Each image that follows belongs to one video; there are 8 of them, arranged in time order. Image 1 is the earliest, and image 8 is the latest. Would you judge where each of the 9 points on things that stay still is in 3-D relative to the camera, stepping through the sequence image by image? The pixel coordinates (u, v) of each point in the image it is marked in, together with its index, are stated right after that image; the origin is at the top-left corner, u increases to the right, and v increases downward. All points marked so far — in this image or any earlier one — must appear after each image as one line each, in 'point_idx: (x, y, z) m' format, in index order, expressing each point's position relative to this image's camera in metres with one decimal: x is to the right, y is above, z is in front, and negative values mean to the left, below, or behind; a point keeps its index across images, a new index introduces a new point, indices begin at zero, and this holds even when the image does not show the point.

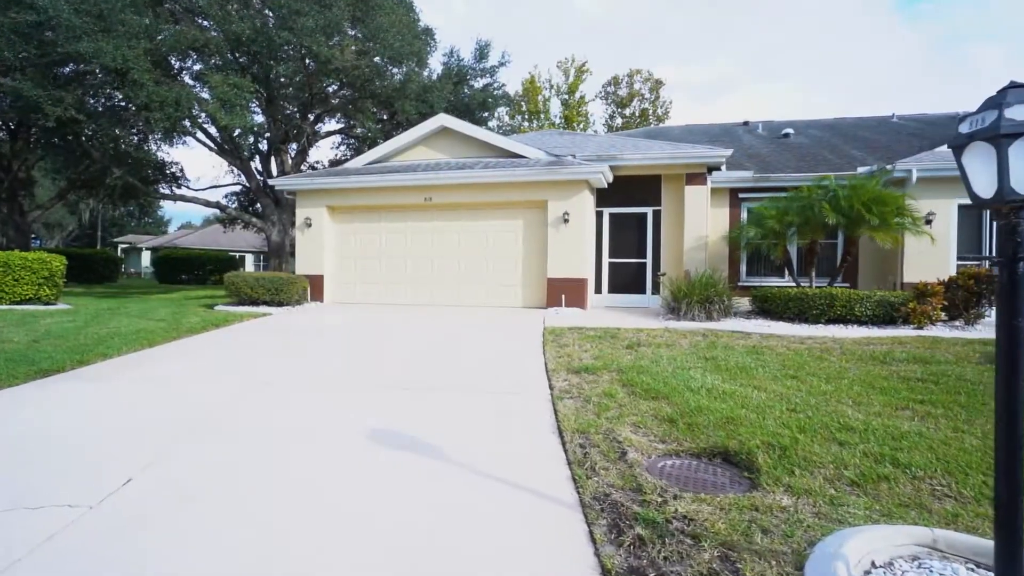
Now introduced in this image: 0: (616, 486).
0: (+0.7, -1.4, +4.2) m
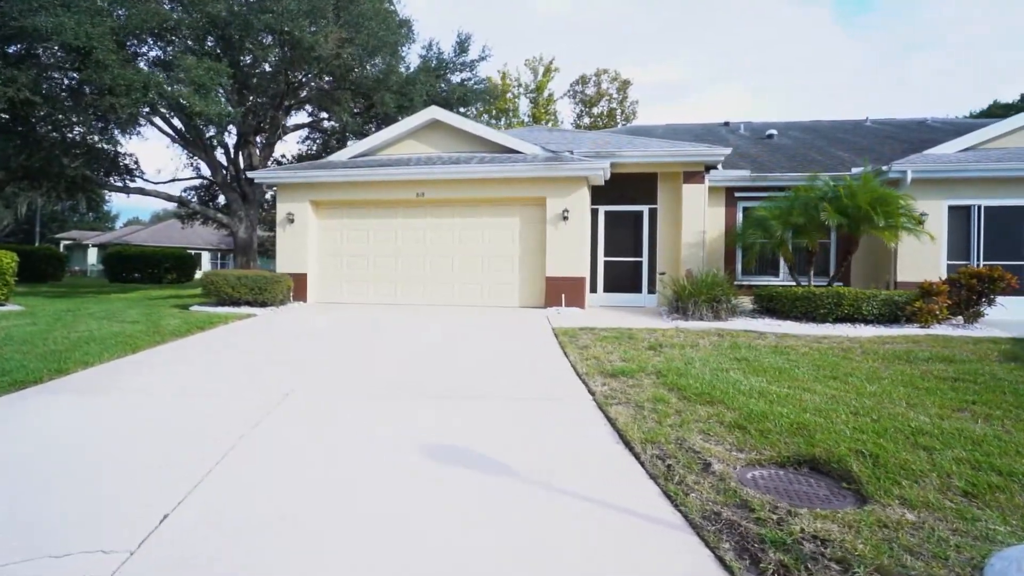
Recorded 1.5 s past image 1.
0: (+1.3, -1.4, +3.9) m
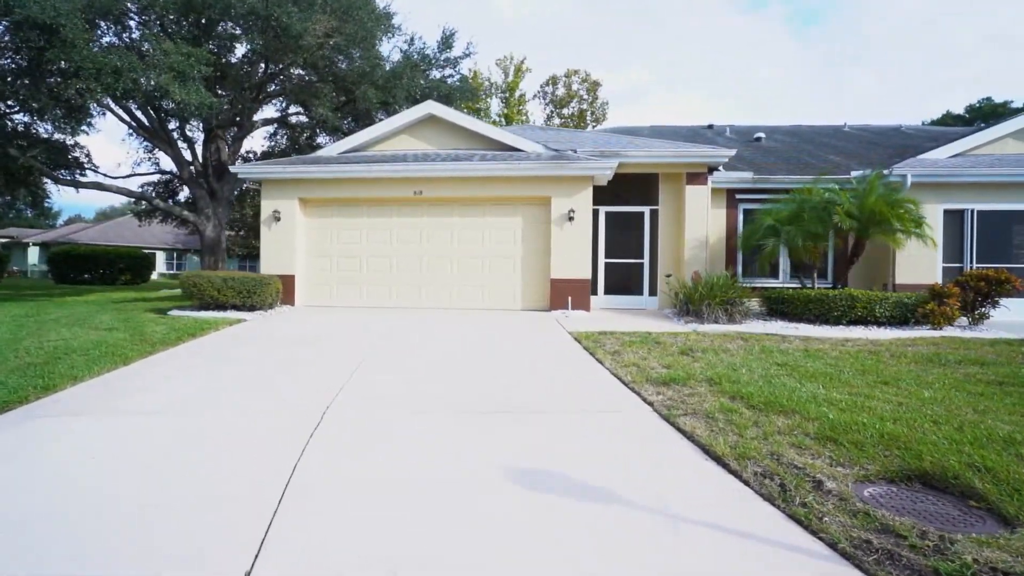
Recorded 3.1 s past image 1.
0: (+2.0, -1.4, +3.6) m
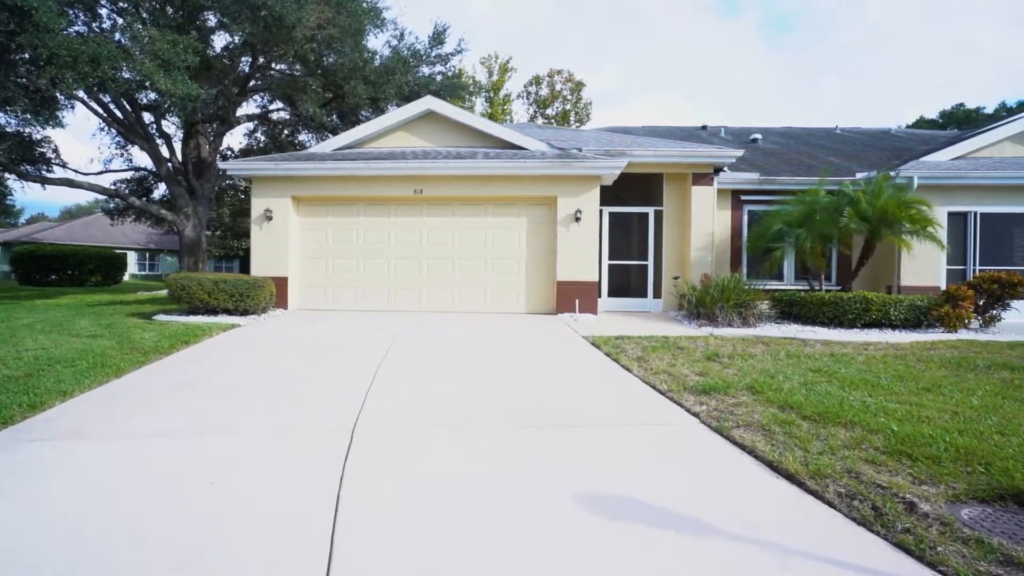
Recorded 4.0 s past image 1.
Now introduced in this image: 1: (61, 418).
0: (+2.5, -1.4, +3.2) m
1: (-3.8, -1.2, +5.2) m
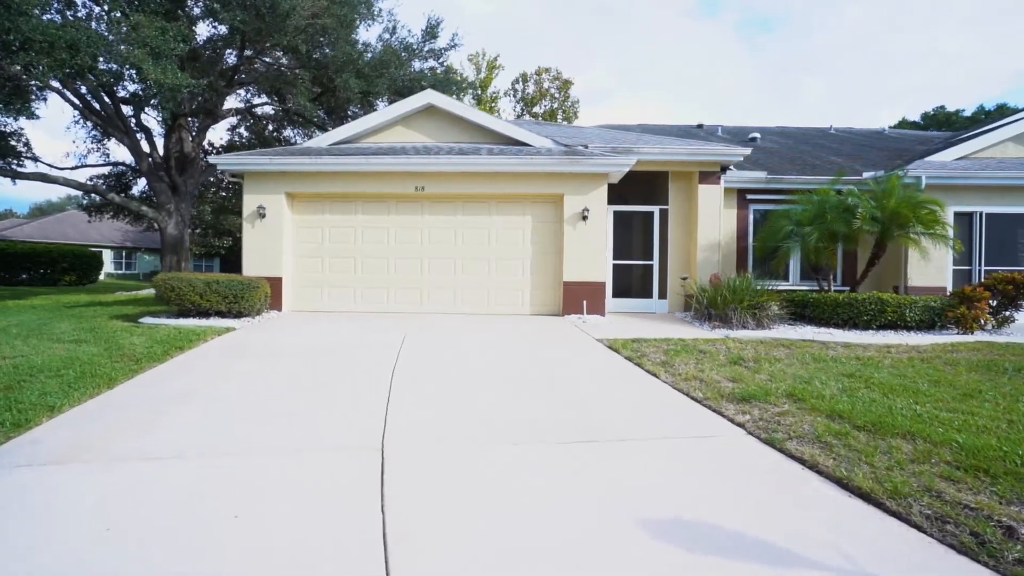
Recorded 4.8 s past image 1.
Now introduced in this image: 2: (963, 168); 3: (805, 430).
0: (+2.8, -1.4, +2.9) m
1: (-3.5, -1.2, +4.7) m
2: (+9.3, +2.5, +12.7) m
3: (+2.5, -1.2, +5.2) m
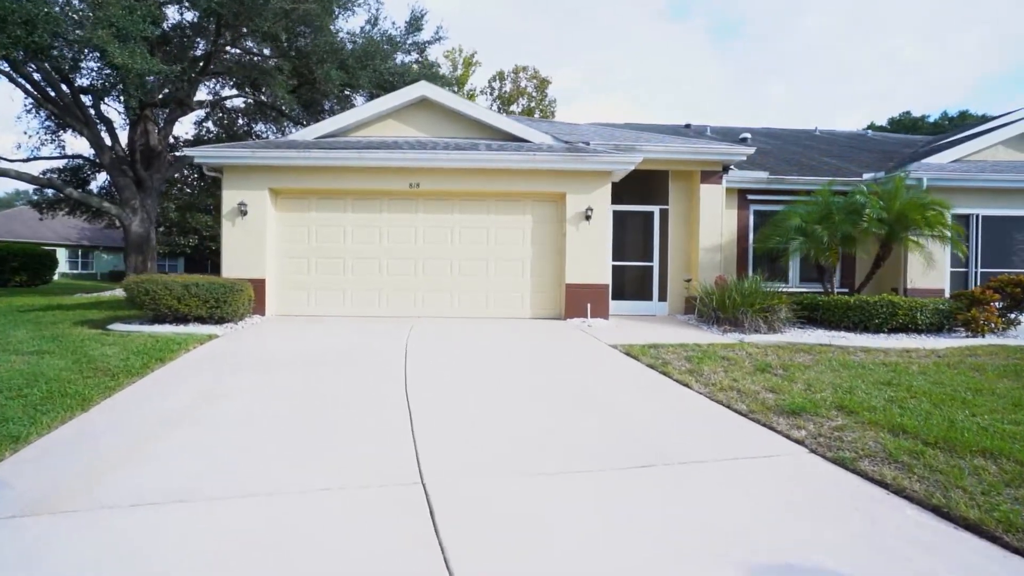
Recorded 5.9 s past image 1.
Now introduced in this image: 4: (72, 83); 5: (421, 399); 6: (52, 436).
0: (+3.3, -1.5, +2.6) m
1: (-3.1, -1.2, +4.0) m
2: (+9.2, +2.4, +12.6) m
3: (+2.8, -1.2, +4.8) m
4: (-11.9, +5.5, +16.7) m
5: (-0.9, -1.1, +5.8) m
6: (-3.5, -1.1, +4.8) m
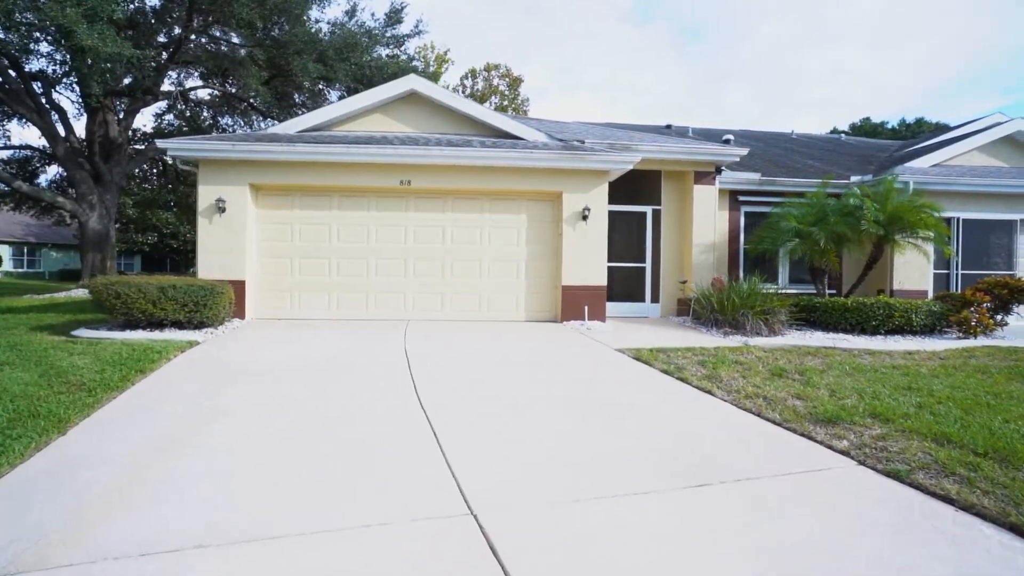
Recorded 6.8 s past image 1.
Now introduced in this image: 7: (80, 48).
0: (+3.7, -1.5, +2.4) m
1: (-2.8, -1.3, +3.4) m
2: (+9.0, +2.4, +12.8) m
3: (+3.1, -1.3, +4.6) m
4: (-12.3, +5.5, +15.5) m
5: (-0.6, -1.1, +5.4) m
6: (-3.3, -1.2, +4.2) m
7: (-8.7, +4.9, +12.5) m
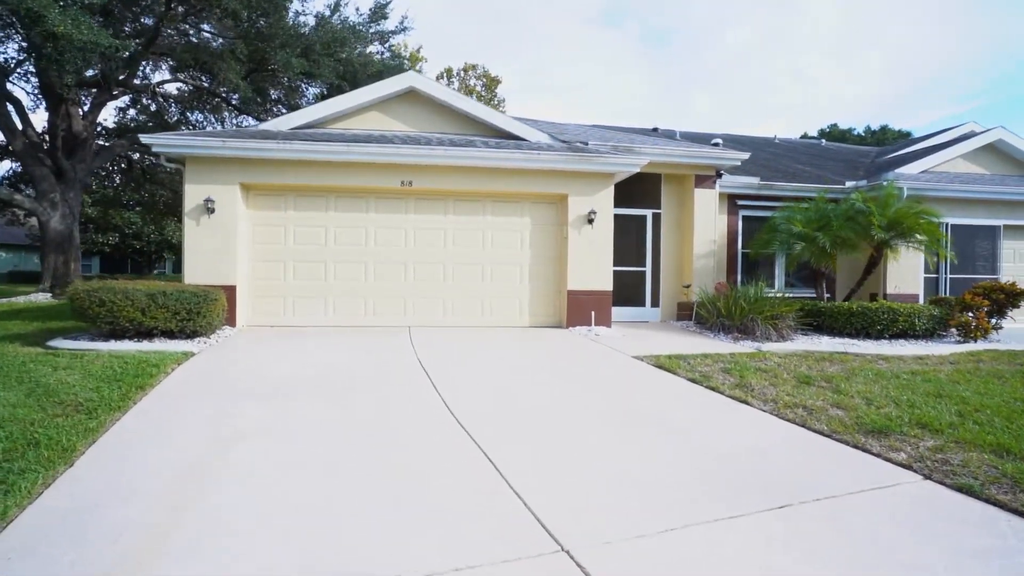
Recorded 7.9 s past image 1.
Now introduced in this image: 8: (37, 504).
0: (+4.2, -1.6, +2.3) m
1: (-2.3, -1.3, +3.0) m
2: (+8.9, +2.3, +13.0) m
3: (+3.5, -1.3, +4.5) m
4: (-12.6, +5.4, +14.5) m
5: (-0.3, -1.2, +5.1) m
6: (-2.8, -1.2, +3.7) m
7: (-8.8, +4.8, +11.7) m
8: (-2.8, -1.2, +3.7) m
